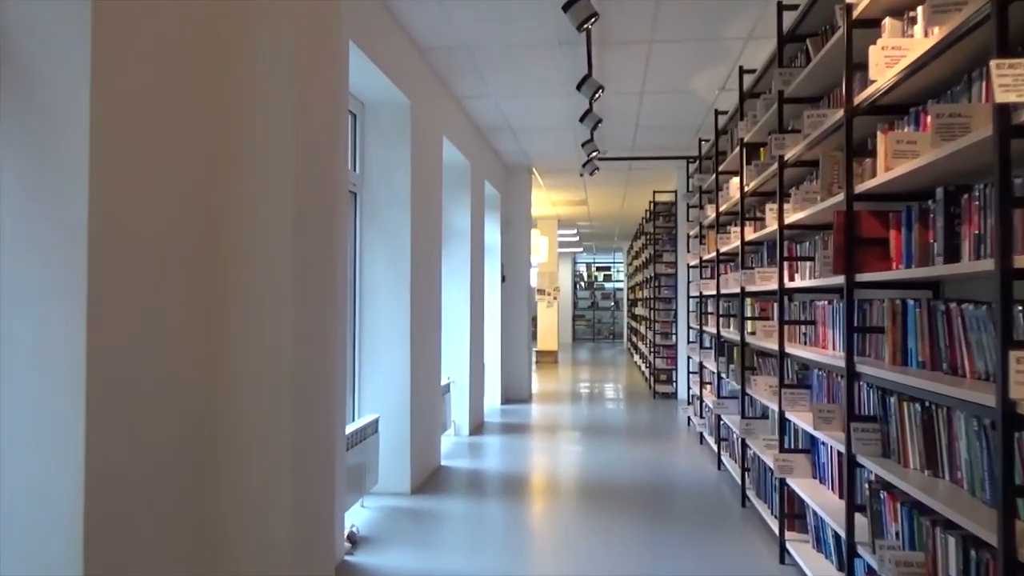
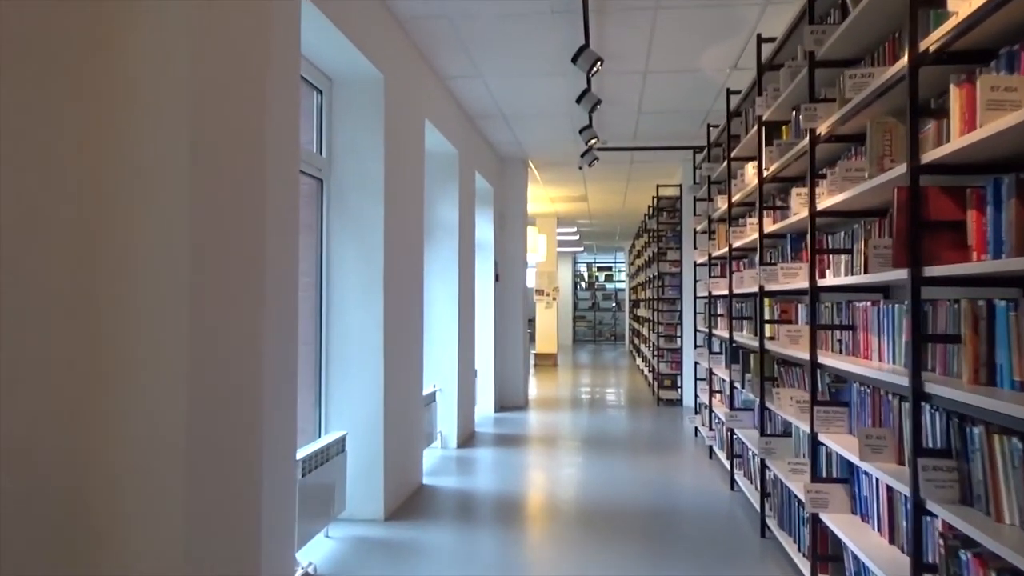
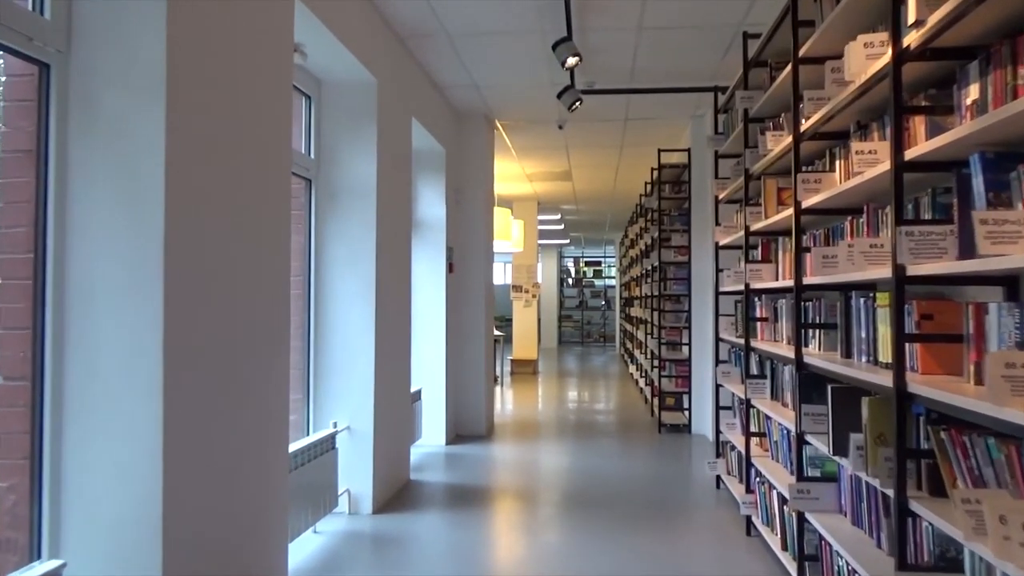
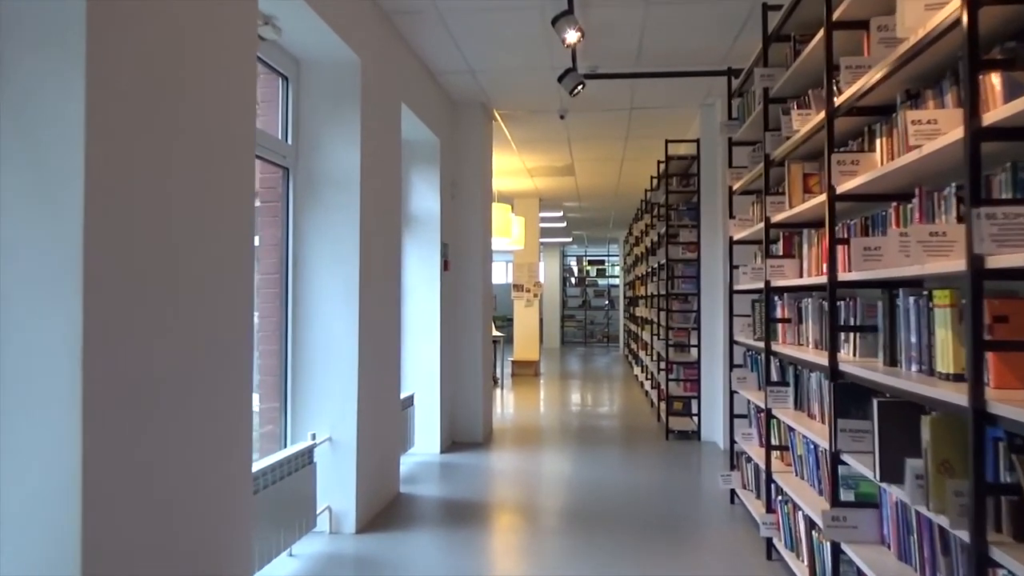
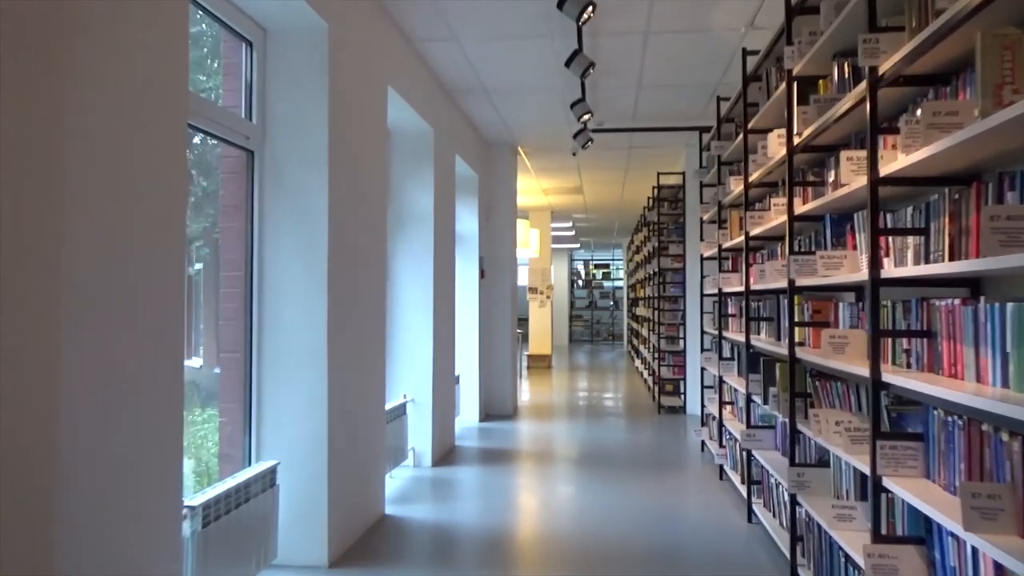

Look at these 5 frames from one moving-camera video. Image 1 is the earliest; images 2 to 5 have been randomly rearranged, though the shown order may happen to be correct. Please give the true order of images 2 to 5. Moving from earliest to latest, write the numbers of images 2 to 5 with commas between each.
2, 5, 3, 4
